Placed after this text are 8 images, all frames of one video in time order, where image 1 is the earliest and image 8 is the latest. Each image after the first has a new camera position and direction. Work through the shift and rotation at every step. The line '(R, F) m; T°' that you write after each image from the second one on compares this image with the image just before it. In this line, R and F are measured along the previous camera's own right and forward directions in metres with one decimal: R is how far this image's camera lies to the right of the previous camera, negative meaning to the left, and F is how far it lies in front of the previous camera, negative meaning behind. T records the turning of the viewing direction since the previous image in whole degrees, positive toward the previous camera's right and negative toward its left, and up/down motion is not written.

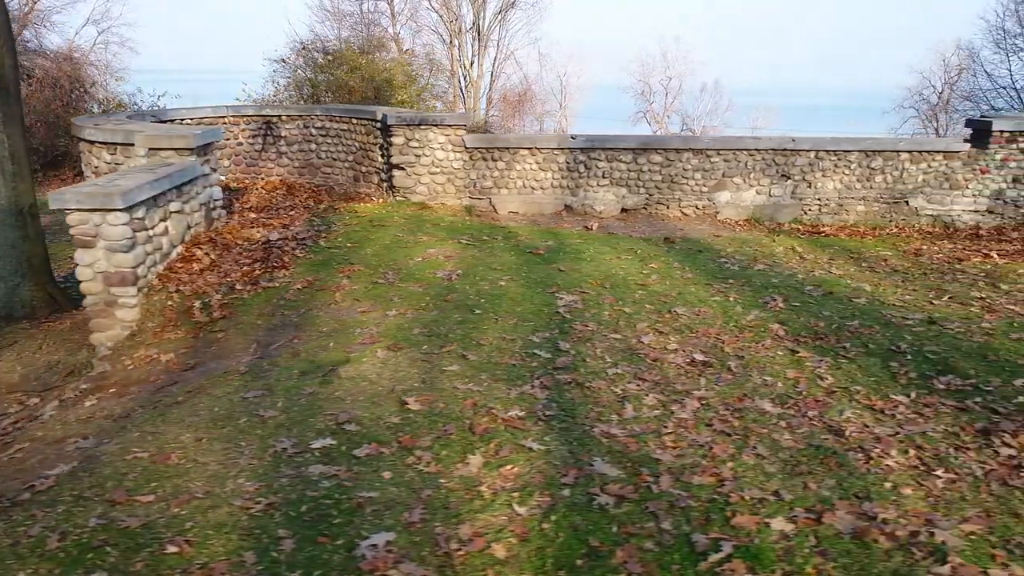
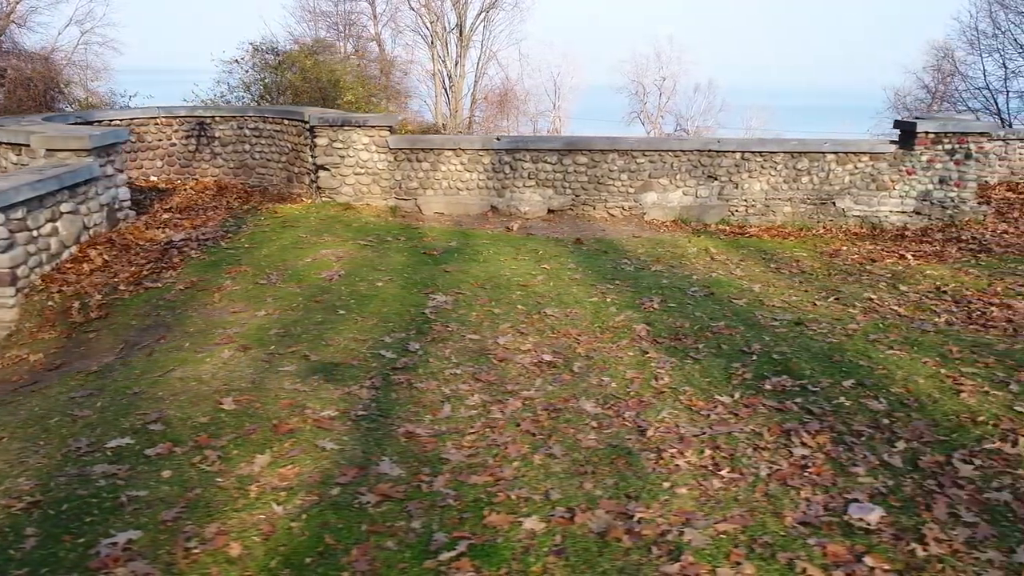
(+1.1, 0.0) m; 0°
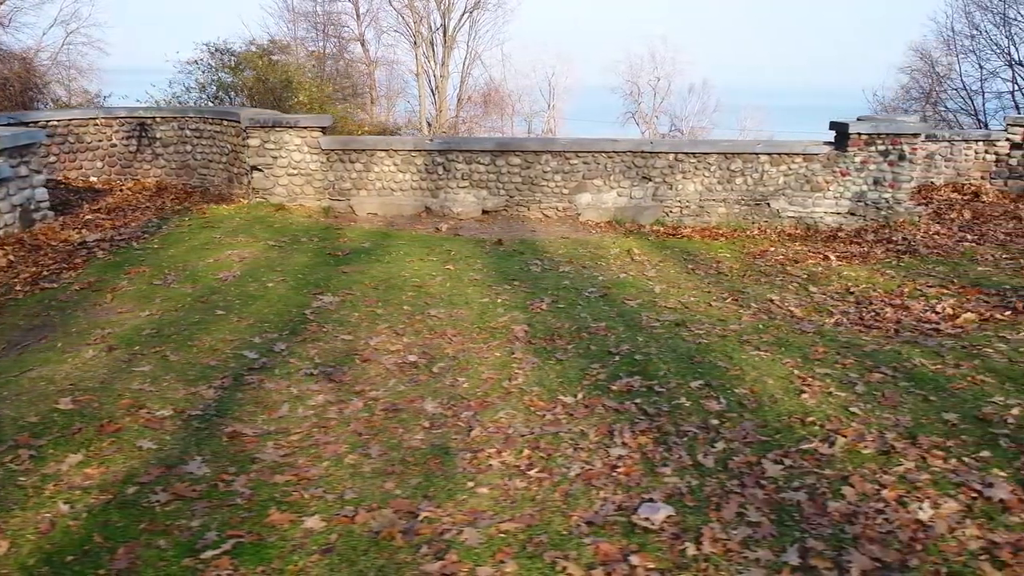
(+1.0, 0.0) m; 0°
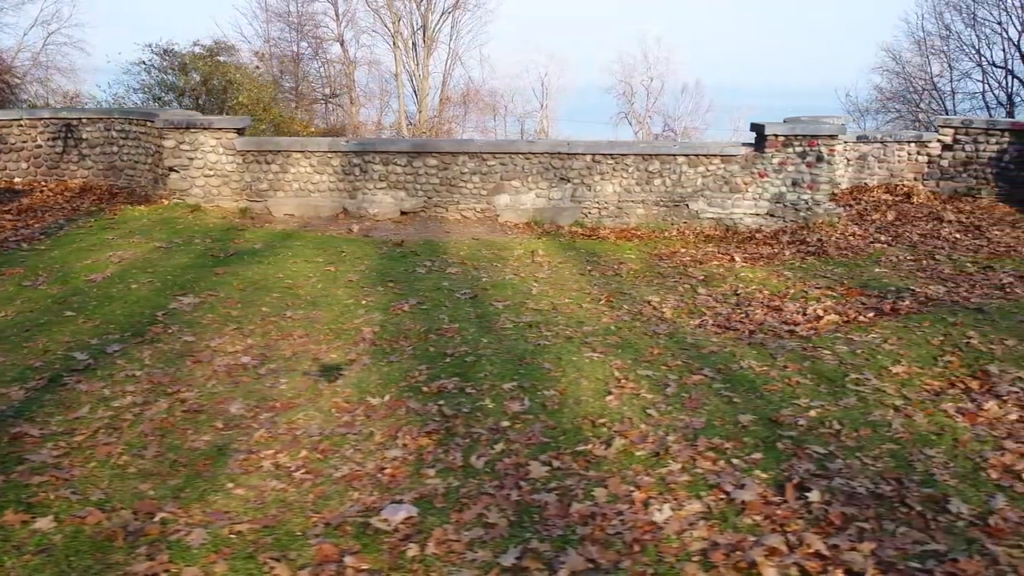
(+1.3, 0.0) m; 0°
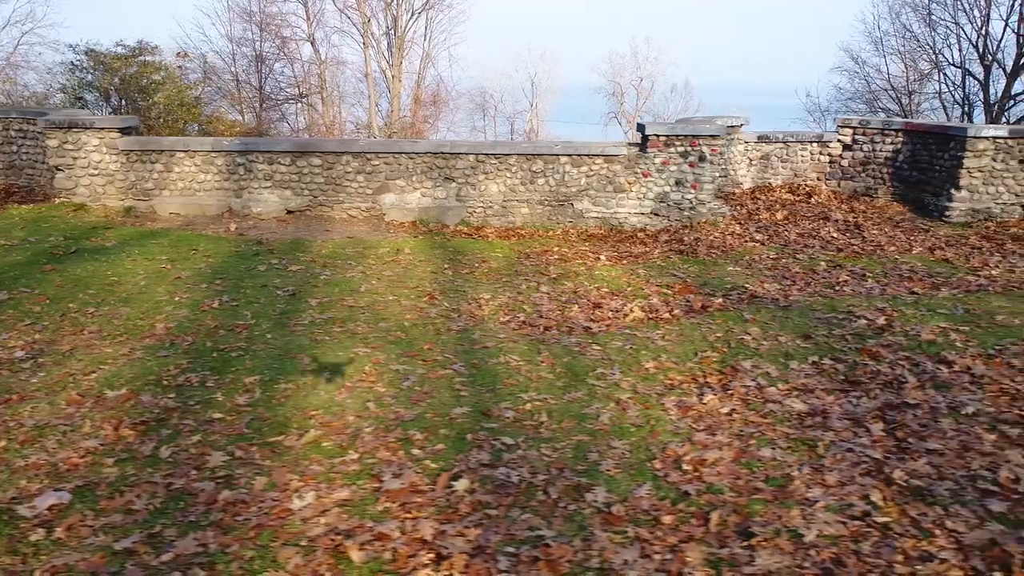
(+1.8, -0.1) m; 0°
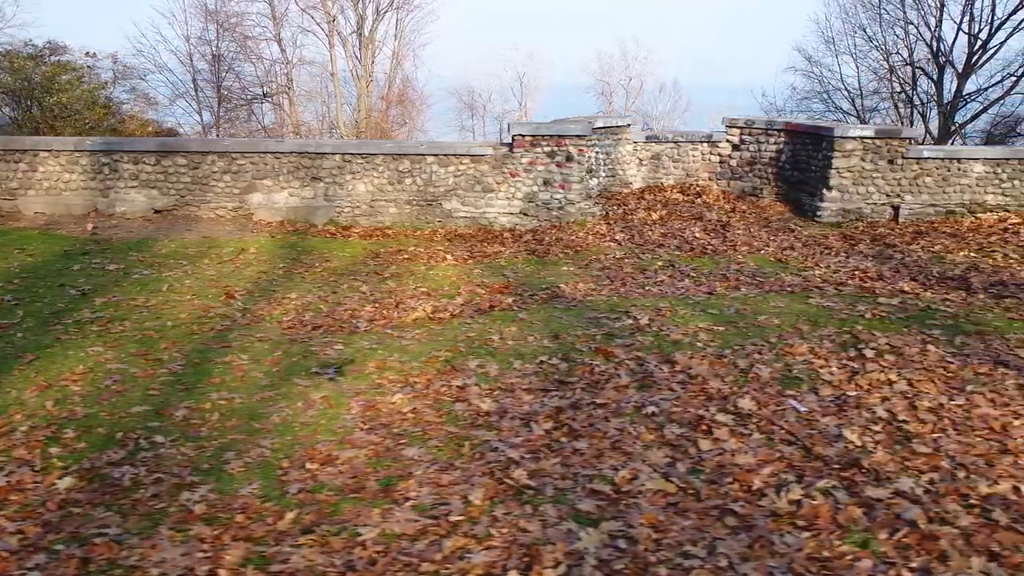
(+2.1, 0.0) m; 0°
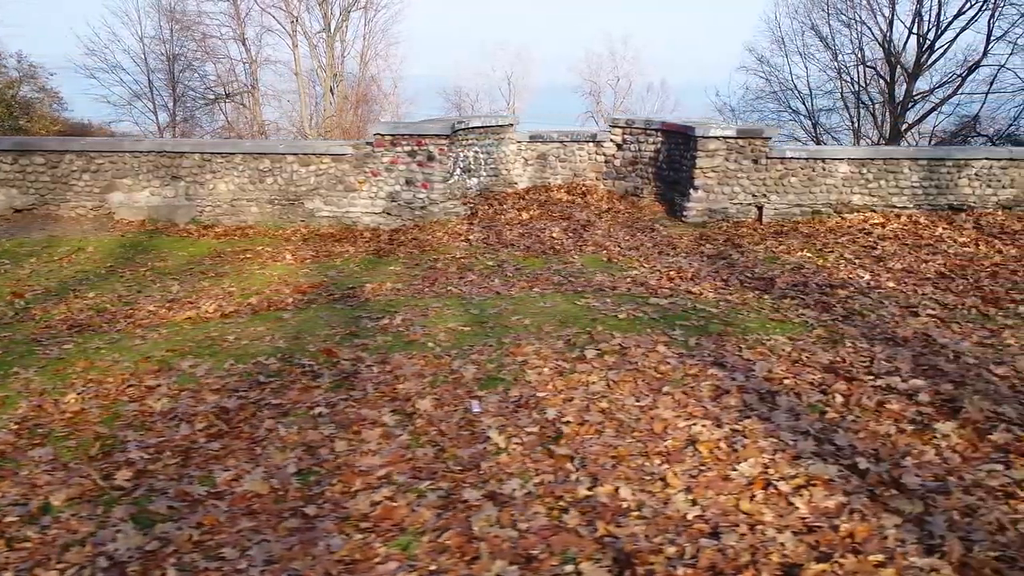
(+2.2, 0.0) m; 0°
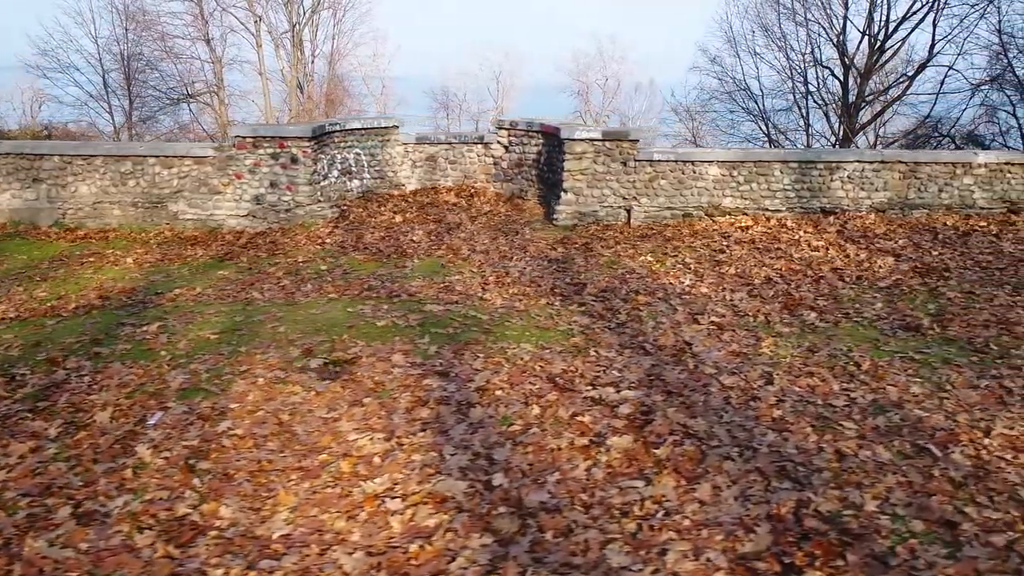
(+2.1, +0.1) m; 0°
